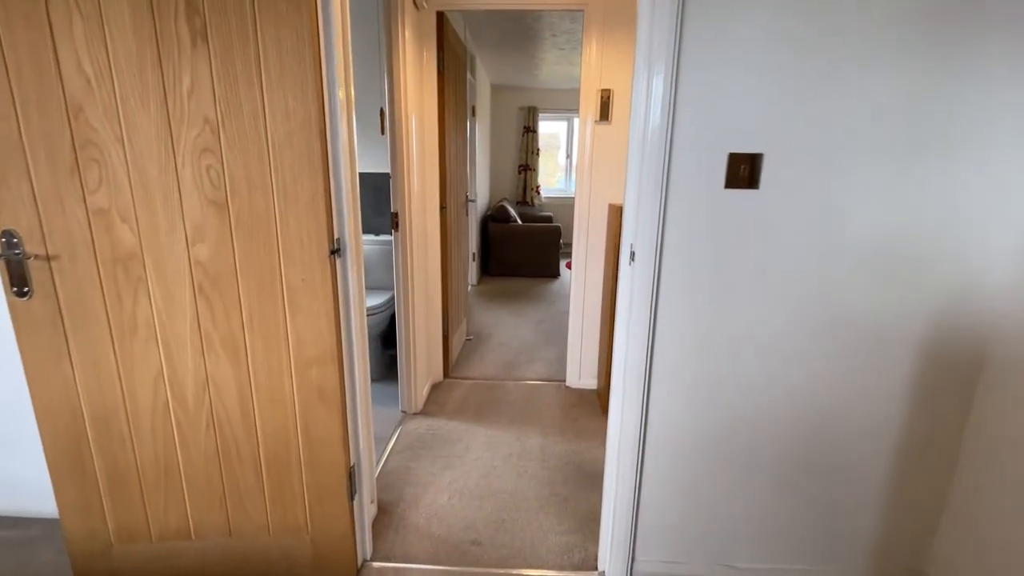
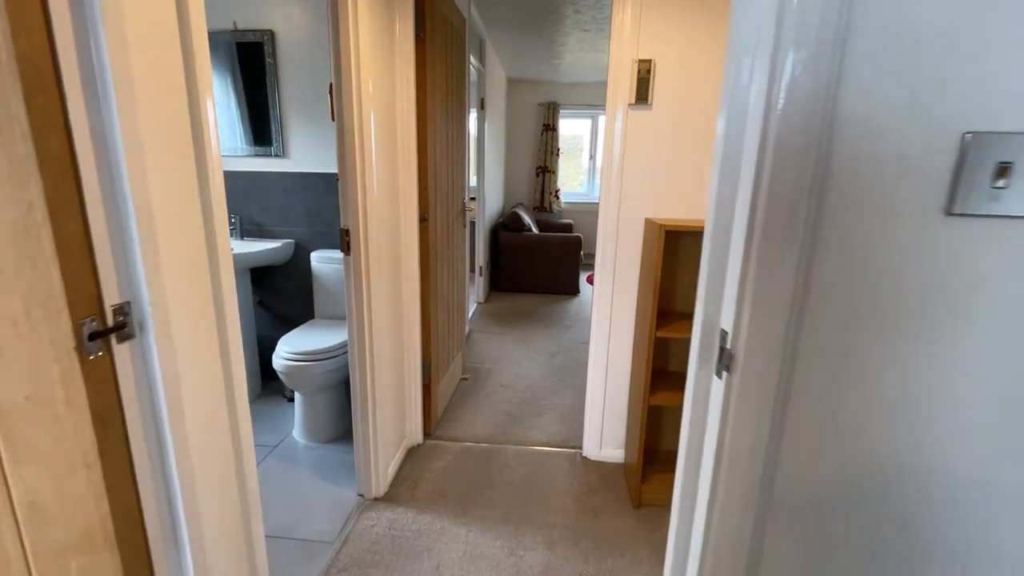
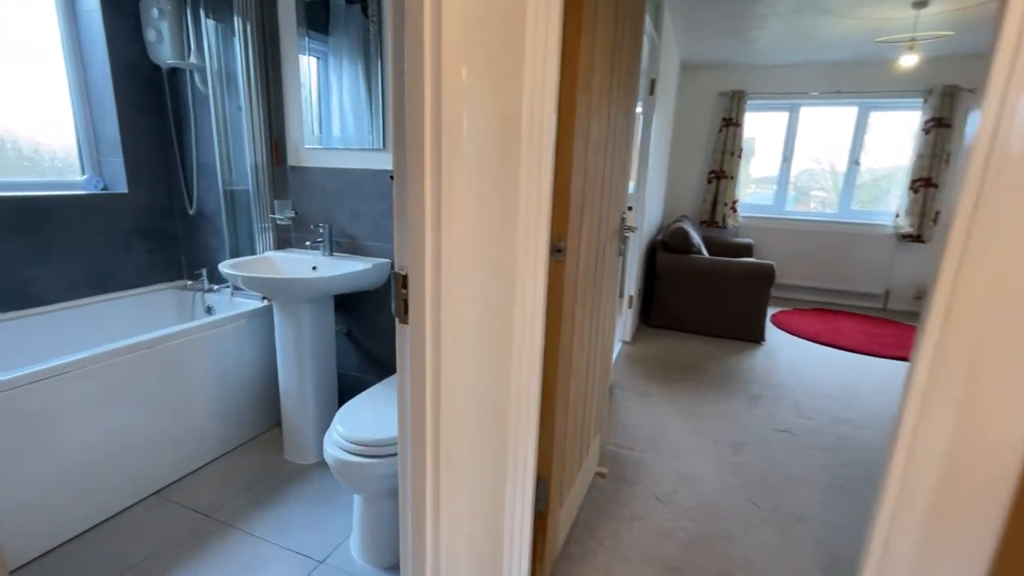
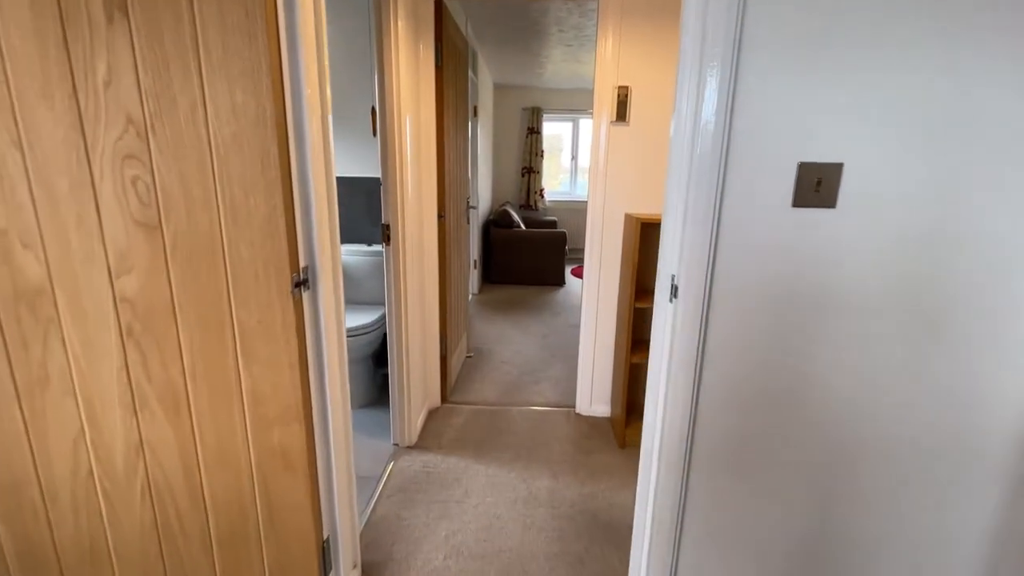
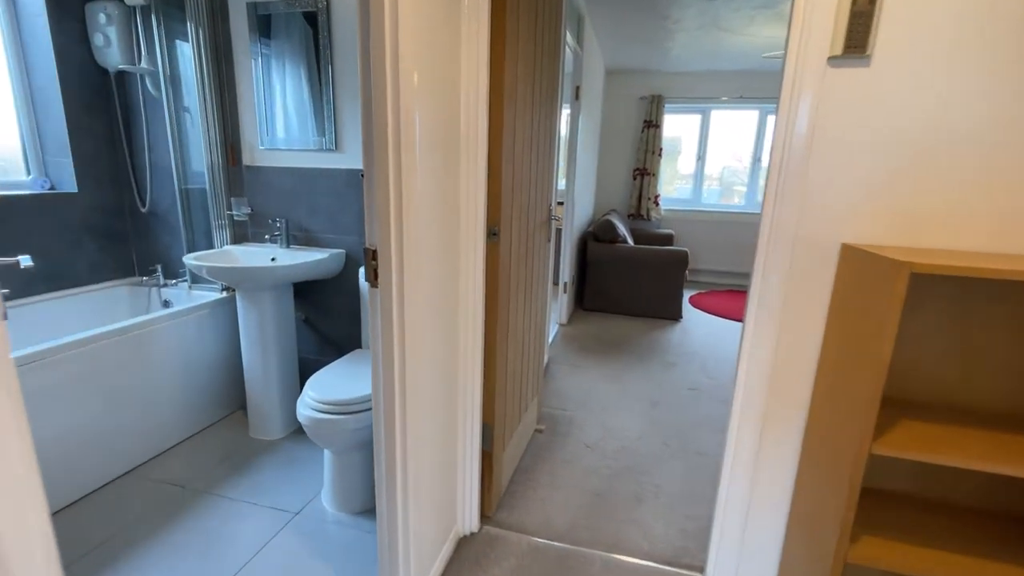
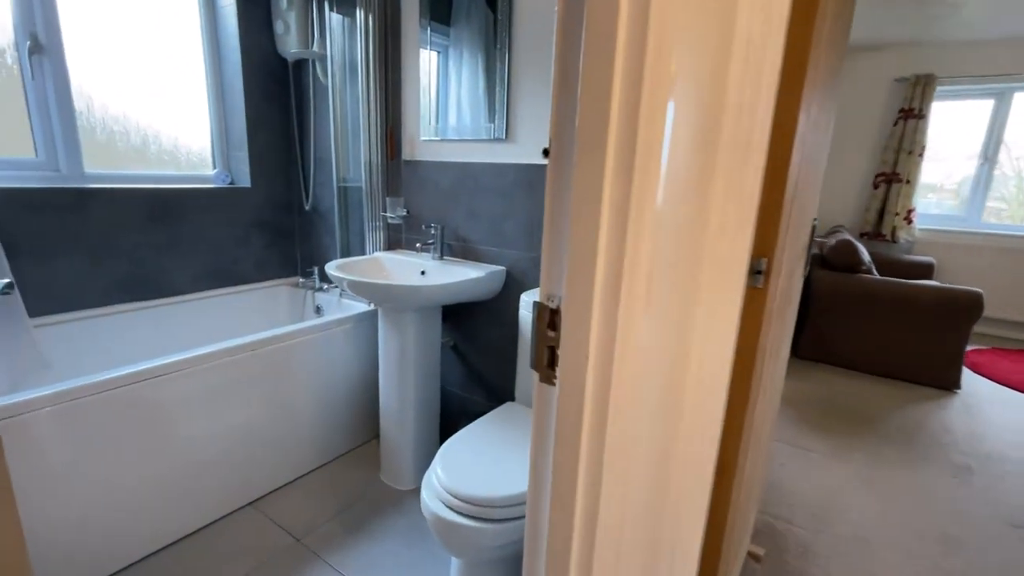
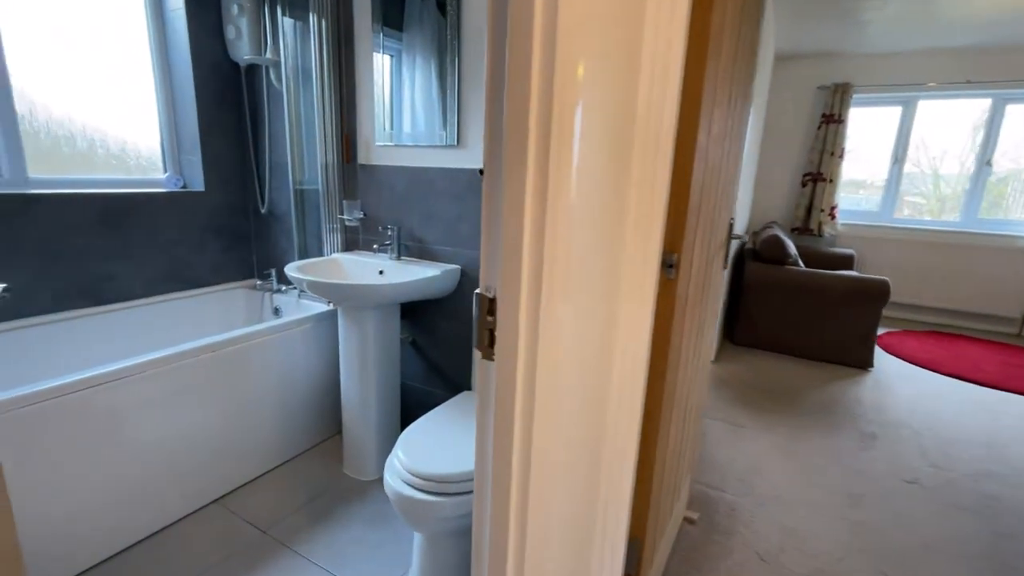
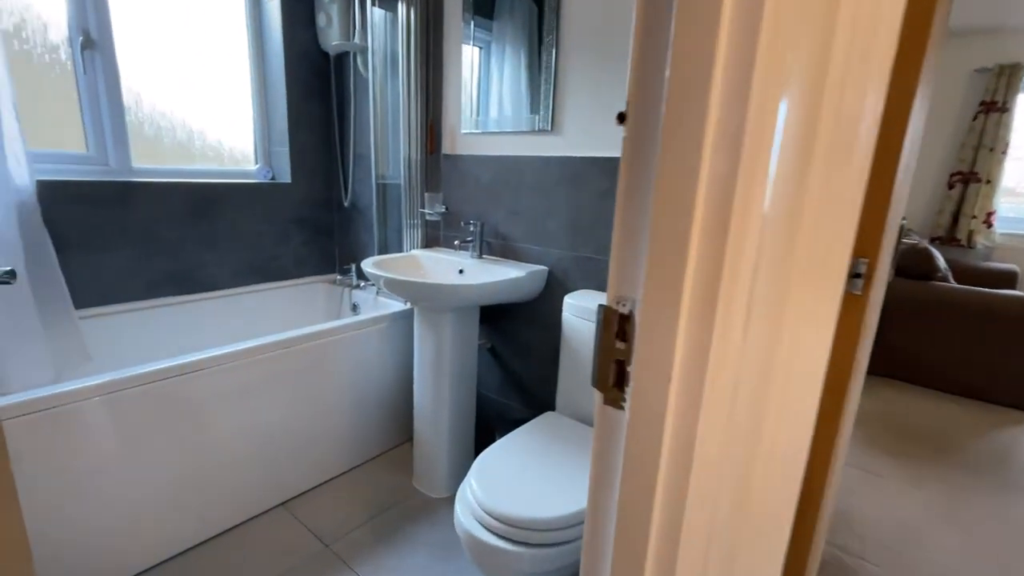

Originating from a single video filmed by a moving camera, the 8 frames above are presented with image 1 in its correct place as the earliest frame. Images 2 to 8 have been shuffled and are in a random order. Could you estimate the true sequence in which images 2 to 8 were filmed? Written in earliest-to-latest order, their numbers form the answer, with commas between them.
4, 2, 5, 3, 7, 6, 8
